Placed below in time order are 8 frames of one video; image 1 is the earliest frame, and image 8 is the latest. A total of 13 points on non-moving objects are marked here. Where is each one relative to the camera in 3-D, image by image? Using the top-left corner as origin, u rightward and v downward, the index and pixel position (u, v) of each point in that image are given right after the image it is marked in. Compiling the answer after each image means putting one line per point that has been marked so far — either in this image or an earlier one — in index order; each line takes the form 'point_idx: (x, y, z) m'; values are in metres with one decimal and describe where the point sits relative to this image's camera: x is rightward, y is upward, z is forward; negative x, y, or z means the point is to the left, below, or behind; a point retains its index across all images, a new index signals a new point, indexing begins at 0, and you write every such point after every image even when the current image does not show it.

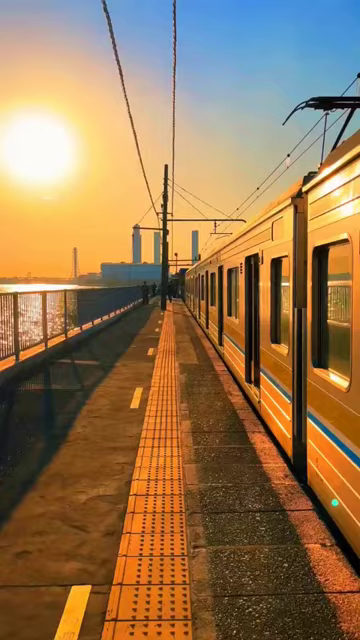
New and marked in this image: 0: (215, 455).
0: (+0.4, -1.6, +5.3) m
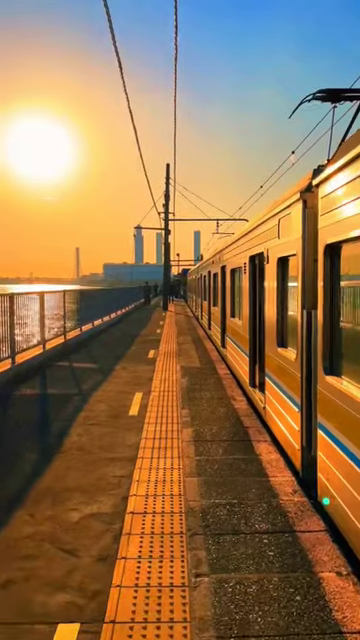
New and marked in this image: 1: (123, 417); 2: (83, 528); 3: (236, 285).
0: (+0.4, -1.6, +5.0) m
1: (-0.8, -1.4, +6.8) m
2: (-0.8, -1.7, +3.8) m
3: (+1.2, +0.8, +10.3) m
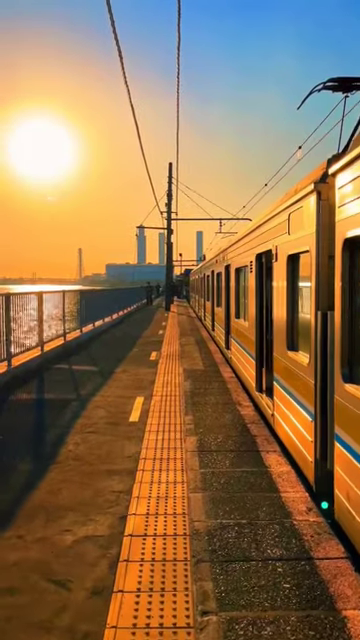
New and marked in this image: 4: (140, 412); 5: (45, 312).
0: (+0.4, -1.6, +4.6) m
1: (-0.8, -1.5, +6.4) m
2: (-0.8, -1.7, +3.4) m
3: (+1.3, +0.8, +10.0) m
4: (-0.6, -1.4, +7.1) m
5: (-3.4, +0.2, +11.7) m
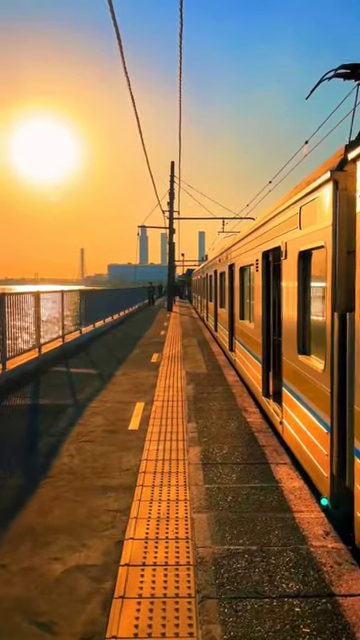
0: (+0.5, -1.6, +4.2) m
1: (-0.8, -1.5, +6.0) m
2: (-0.7, -1.7, +3.0) m
3: (+1.4, +0.7, +9.6) m
4: (-0.6, -1.4, +6.7) m
5: (-3.4, +0.2, +11.3) m
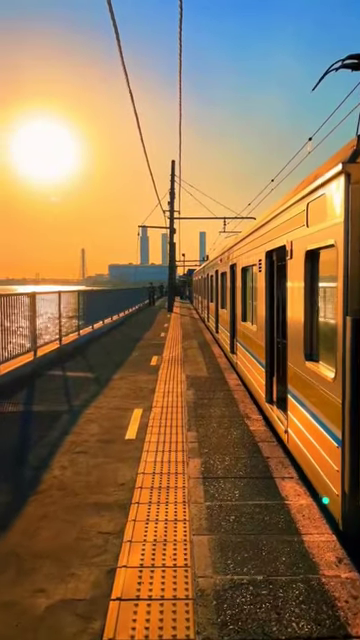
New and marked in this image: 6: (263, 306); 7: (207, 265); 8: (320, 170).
0: (+0.5, -1.7, +3.9) m
1: (-0.8, -1.5, +5.7) m
2: (-0.8, -1.8, +2.7) m
3: (+1.4, +0.7, +9.2) m
4: (-0.6, -1.5, +6.4) m
5: (-3.4, +0.1, +11.0) m
6: (+1.3, +0.2, +7.3) m
7: (+1.1, +2.3, +18.9) m
8: (+1.4, +1.5, +4.6) m
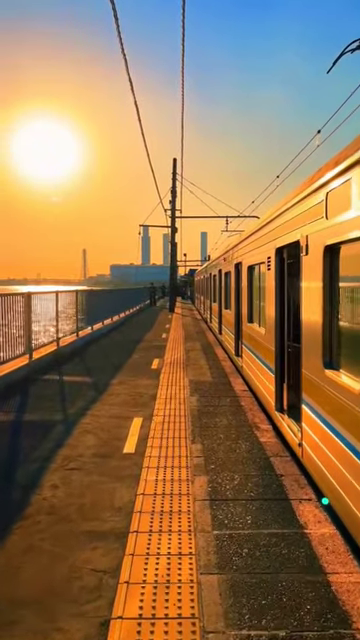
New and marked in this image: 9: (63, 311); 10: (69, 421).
0: (+0.5, -1.7, +3.3) m
1: (-0.7, -1.5, +5.2) m
2: (-0.7, -1.8, +2.1) m
3: (+1.4, +0.7, +8.7) m
4: (-0.5, -1.5, +5.9) m
5: (-3.3, +0.1, +10.5) m
6: (+1.3, +0.2, +6.8) m
7: (+1.2, +2.2, +18.4) m
8: (+1.4, +1.5, +4.0) m
9: (-3.3, +0.3, +13.1) m
10: (-1.6, -1.4, +6.5) m
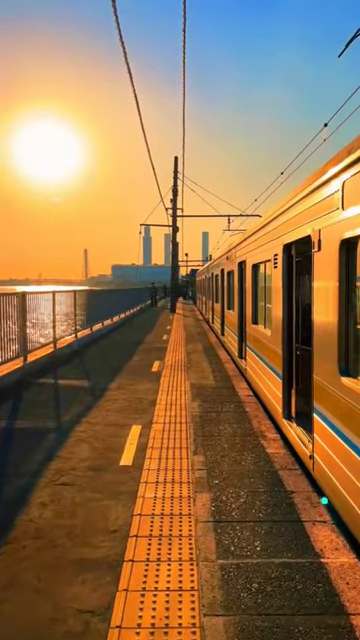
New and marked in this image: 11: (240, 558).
0: (+0.5, -1.7, +2.9) m
1: (-0.7, -1.6, +4.8) m
2: (-0.7, -1.8, +1.7) m
3: (+1.4, +0.6, +8.3) m
4: (-0.5, -1.5, +5.5) m
5: (-3.3, +0.1, +10.1) m
6: (+1.4, +0.2, +6.4) m
7: (+1.2, +2.2, +18.0) m
8: (+1.4, +1.4, +3.6) m
9: (-3.3, +0.2, +12.7) m
10: (-1.5, -1.4, +6.1) m
11: (+0.4, -1.7, +3.3) m
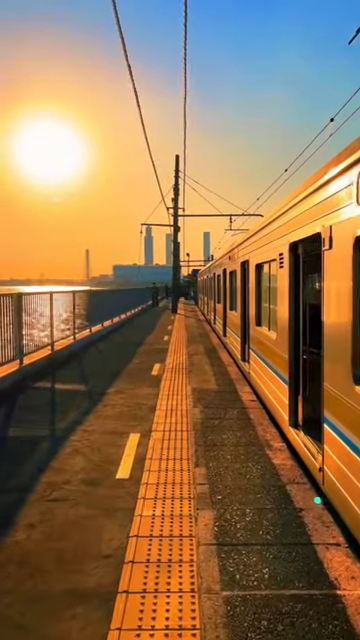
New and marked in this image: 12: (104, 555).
0: (+0.5, -1.7, +2.6) m
1: (-0.7, -1.6, +4.5) m
2: (-0.7, -1.8, +1.4) m
3: (+1.4, +0.6, +8.0) m
4: (-0.5, -1.5, +5.2) m
5: (-3.3, 0.0, +9.8) m
6: (+1.4, +0.1, +6.0) m
7: (+1.3, +2.2, +17.7) m
8: (+1.4, +1.4, +3.3) m
9: (-3.2, +0.2, +12.4) m
10: (-1.5, -1.5, +5.8) m
11: (+0.4, -1.7, +3.0) m
12: (-0.6, -1.7, +3.4) m
